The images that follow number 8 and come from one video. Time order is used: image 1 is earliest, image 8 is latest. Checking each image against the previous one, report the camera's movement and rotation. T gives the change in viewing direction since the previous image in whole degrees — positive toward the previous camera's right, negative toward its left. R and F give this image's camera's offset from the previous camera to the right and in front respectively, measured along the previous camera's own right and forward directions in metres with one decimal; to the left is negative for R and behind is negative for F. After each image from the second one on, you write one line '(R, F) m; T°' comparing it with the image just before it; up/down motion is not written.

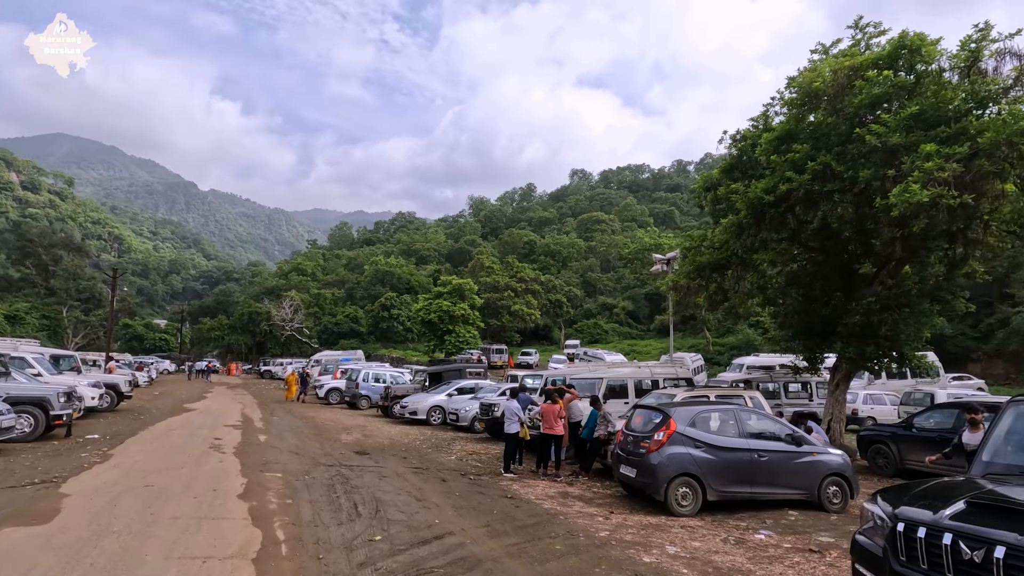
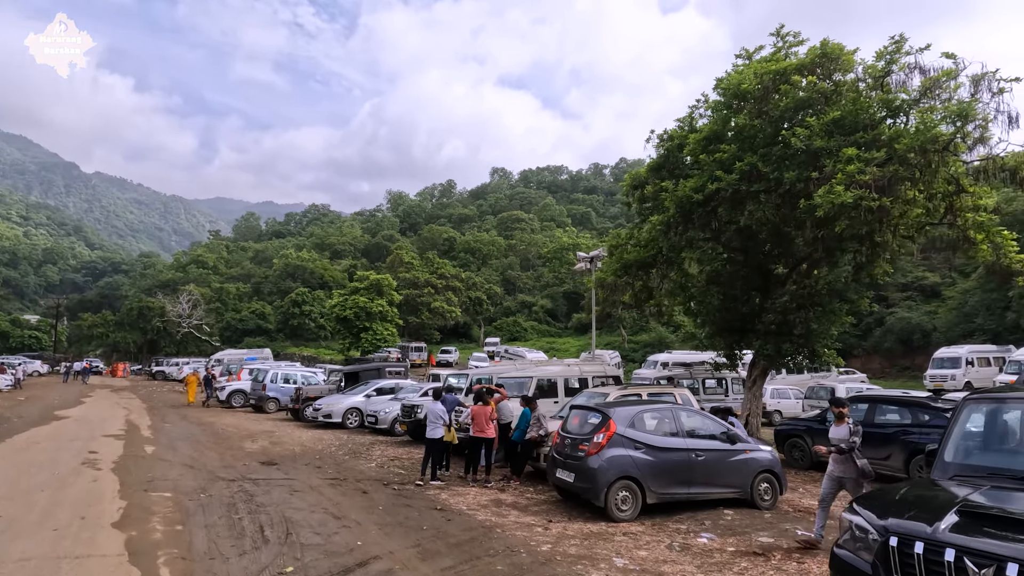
(-0.2, +0.6) m; +9°
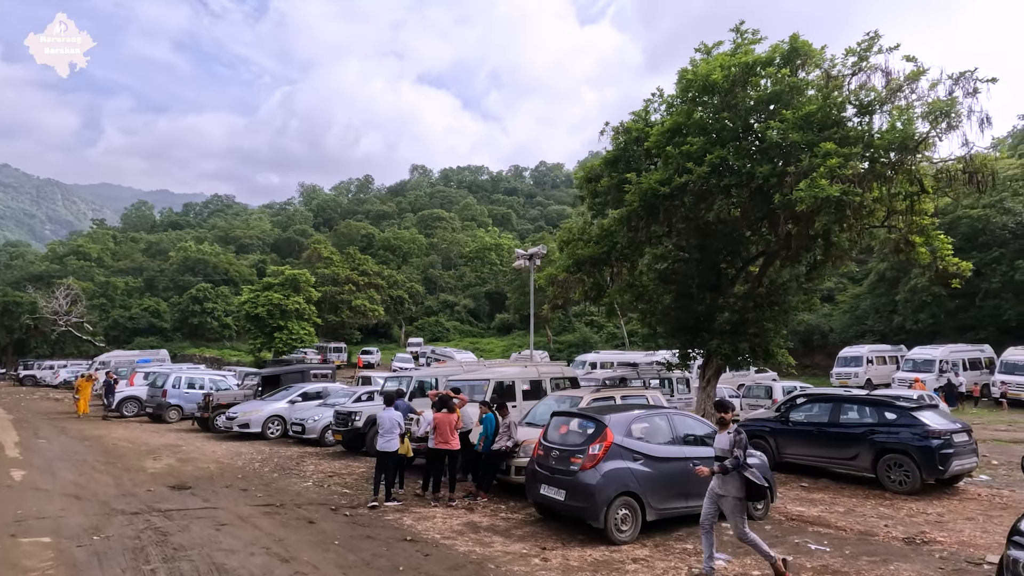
(-0.8, +1.1) m; +9°
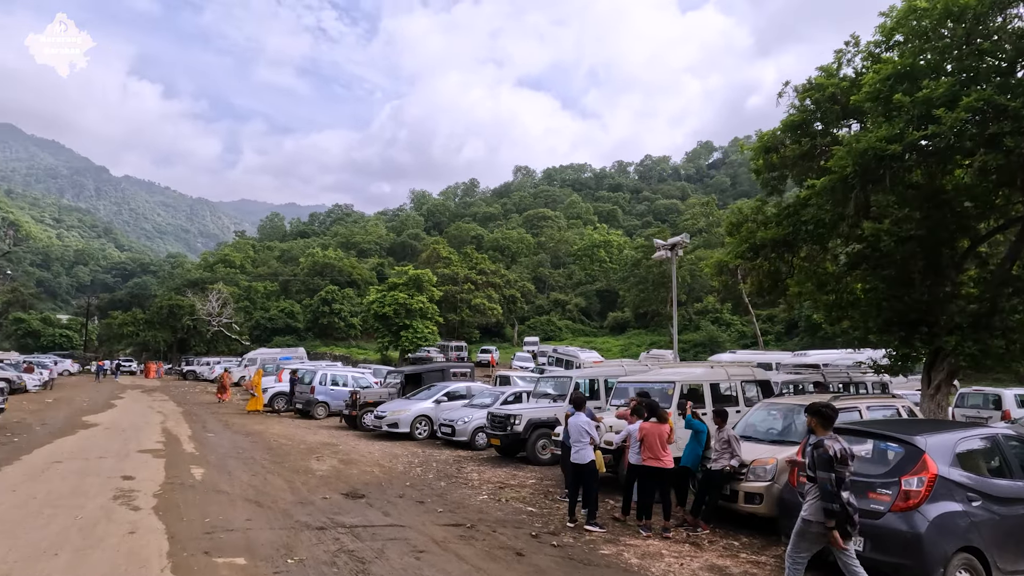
(-1.5, +1.3) m; -11°
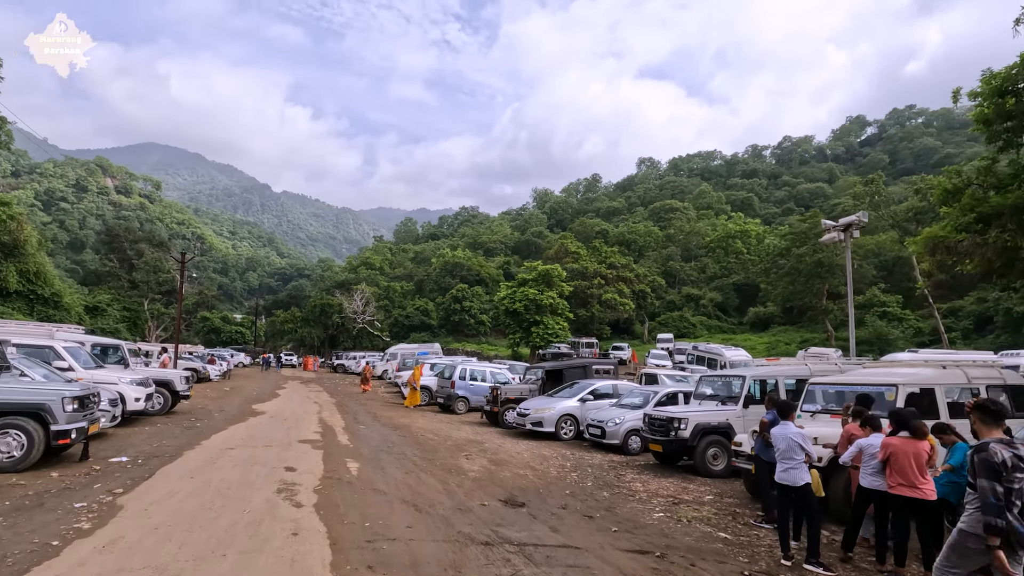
(-0.7, +1.0) m; -13°
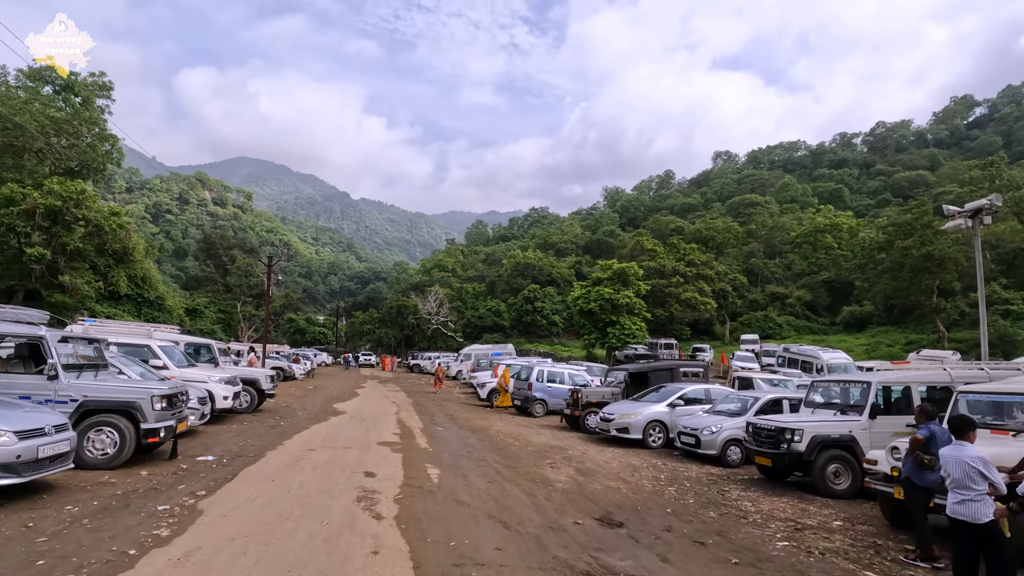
(-0.3, +0.7) m; -7°
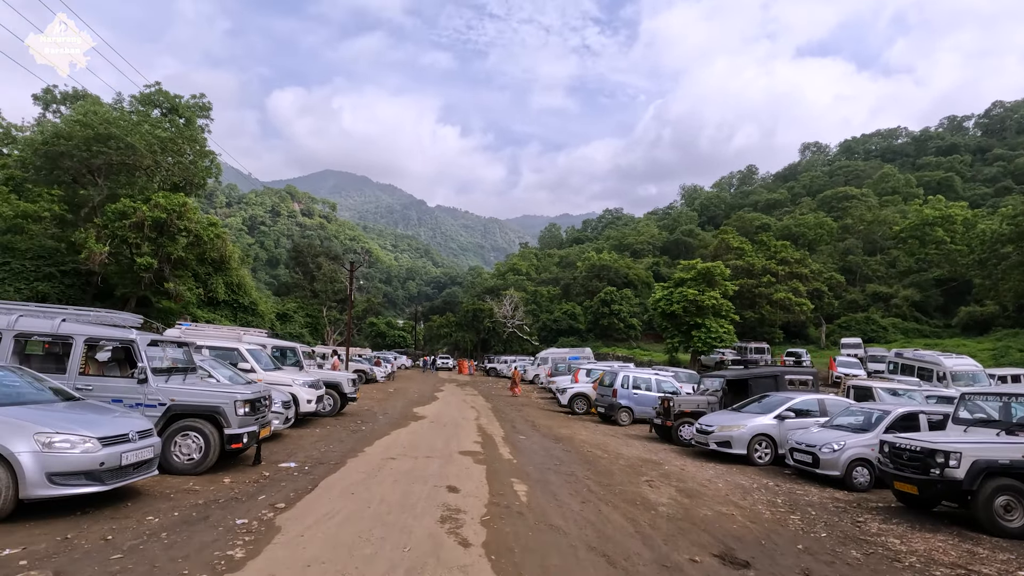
(-0.3, +0.7) m; -8°
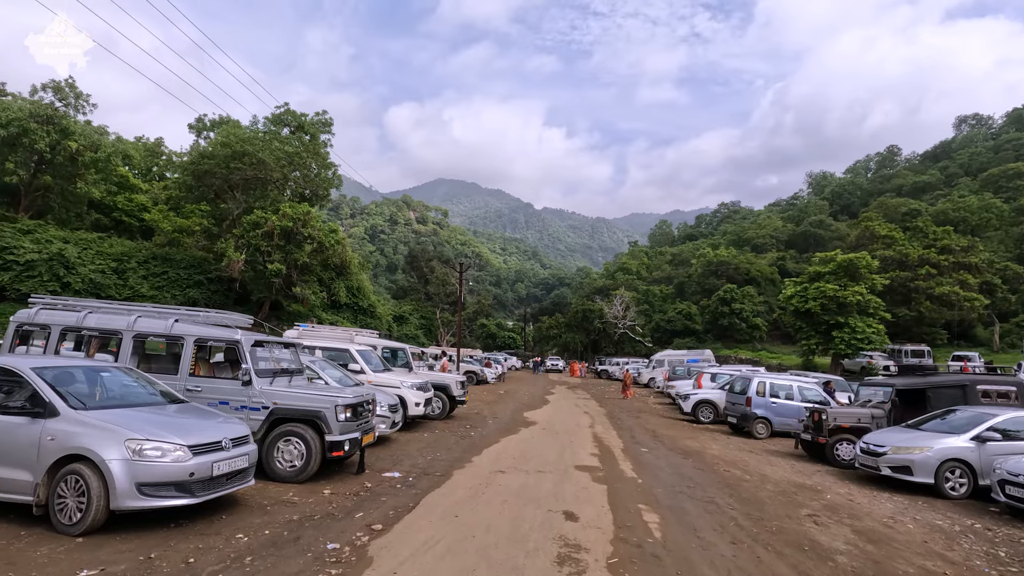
(-0.2, +1.1) m; -11°
